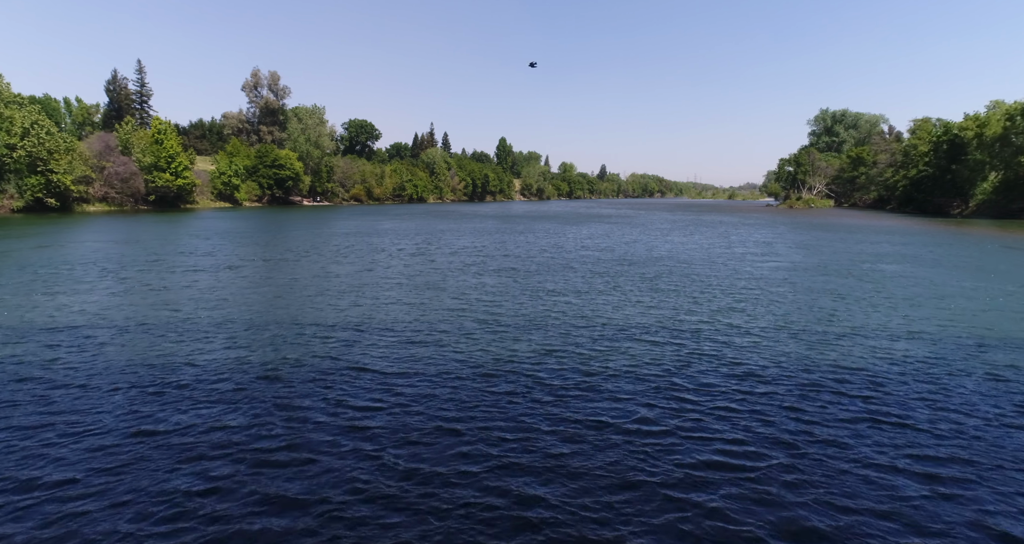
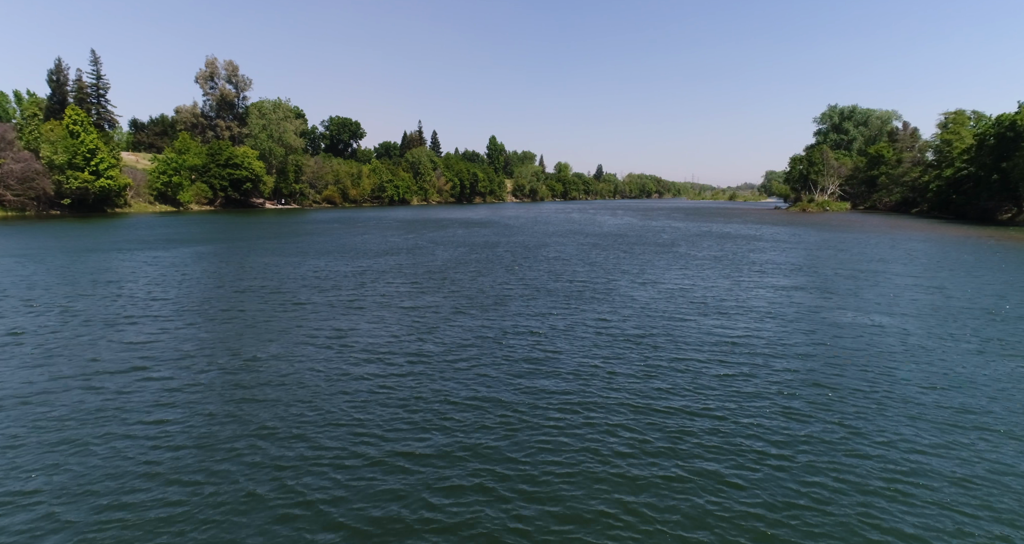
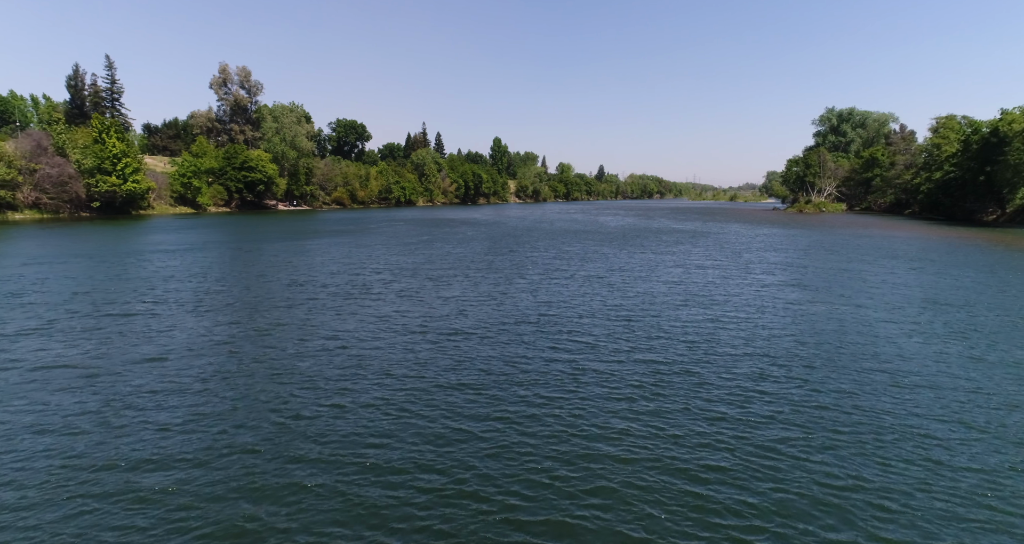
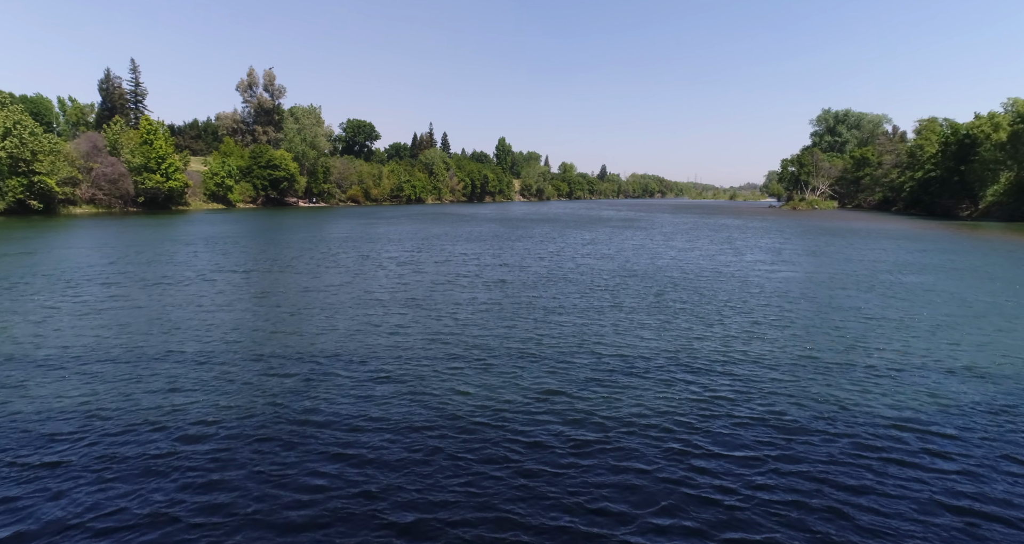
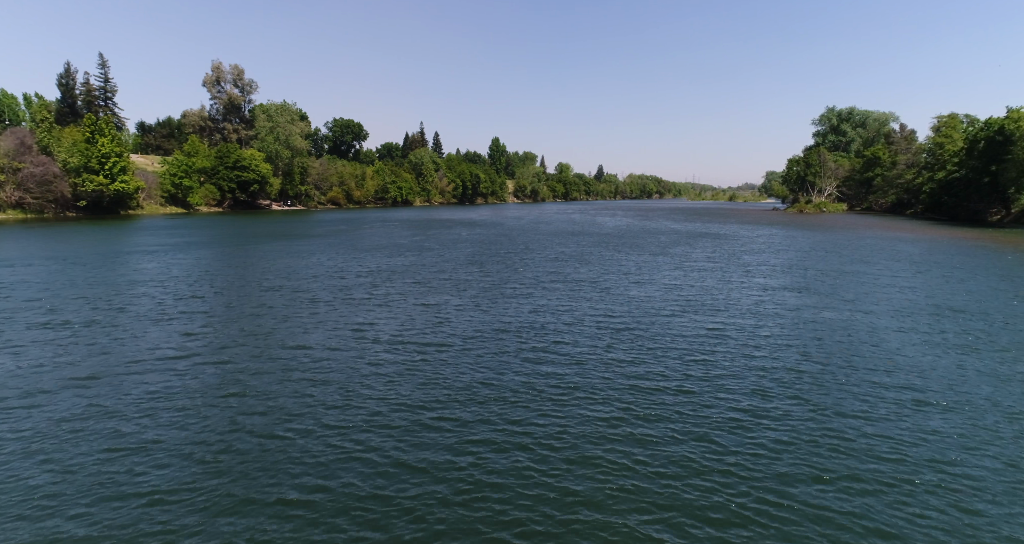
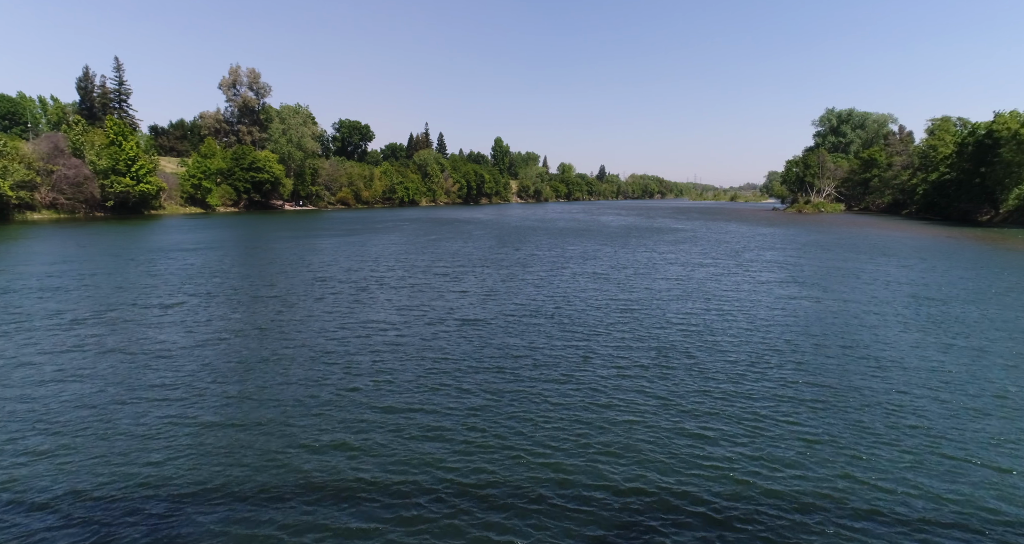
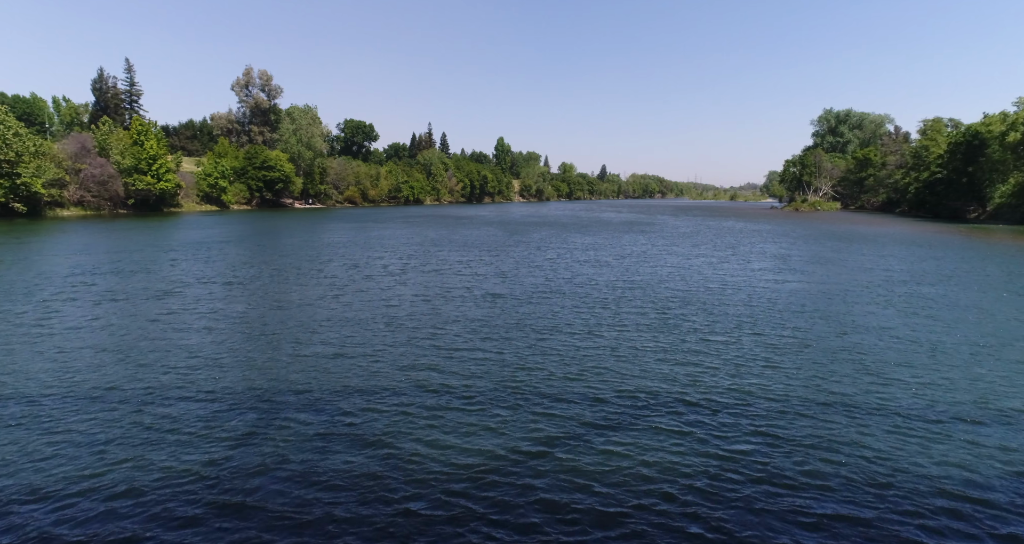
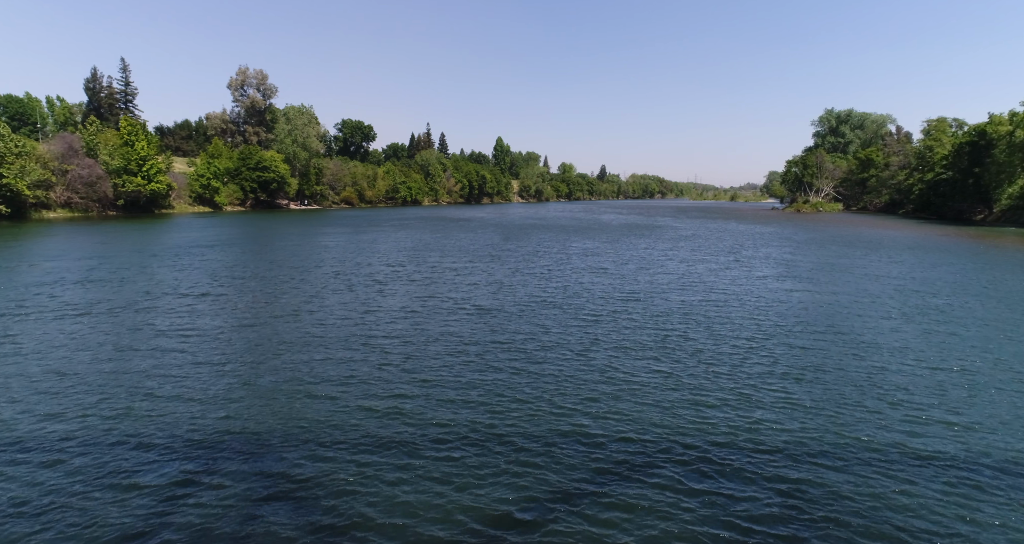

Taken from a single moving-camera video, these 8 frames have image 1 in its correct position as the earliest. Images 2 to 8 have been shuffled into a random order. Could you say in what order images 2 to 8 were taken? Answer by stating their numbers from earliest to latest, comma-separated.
4, 7, 8, 6, 3, 5, 2
